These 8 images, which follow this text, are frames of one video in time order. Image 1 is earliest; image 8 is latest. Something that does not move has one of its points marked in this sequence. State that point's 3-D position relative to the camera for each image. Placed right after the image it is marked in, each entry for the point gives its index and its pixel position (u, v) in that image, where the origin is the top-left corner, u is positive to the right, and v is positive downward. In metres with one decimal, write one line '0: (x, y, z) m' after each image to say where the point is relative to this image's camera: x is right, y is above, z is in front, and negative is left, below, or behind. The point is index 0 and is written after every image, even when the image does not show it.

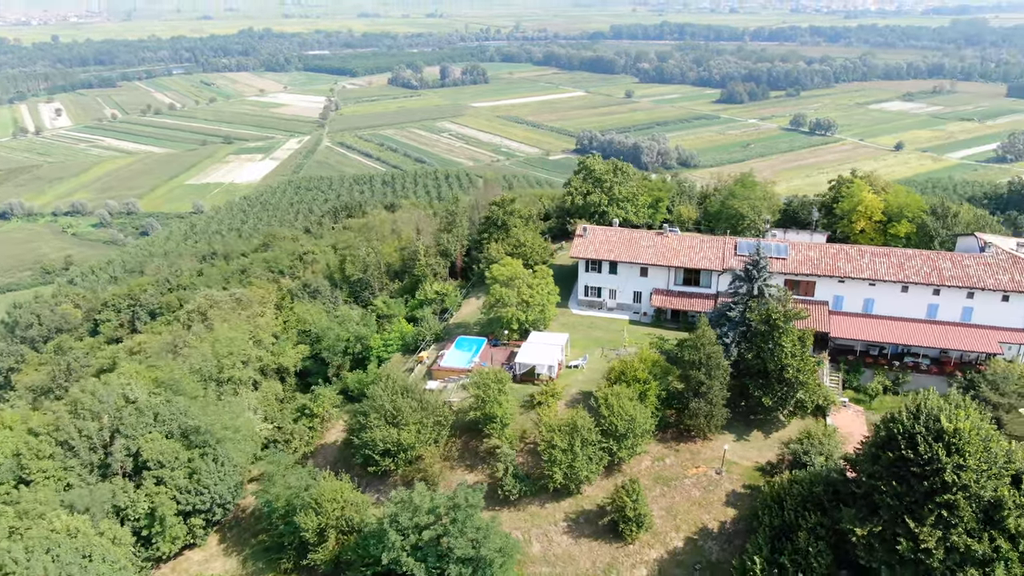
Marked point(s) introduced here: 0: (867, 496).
0: (+9.3, -5.3, +19.8) m
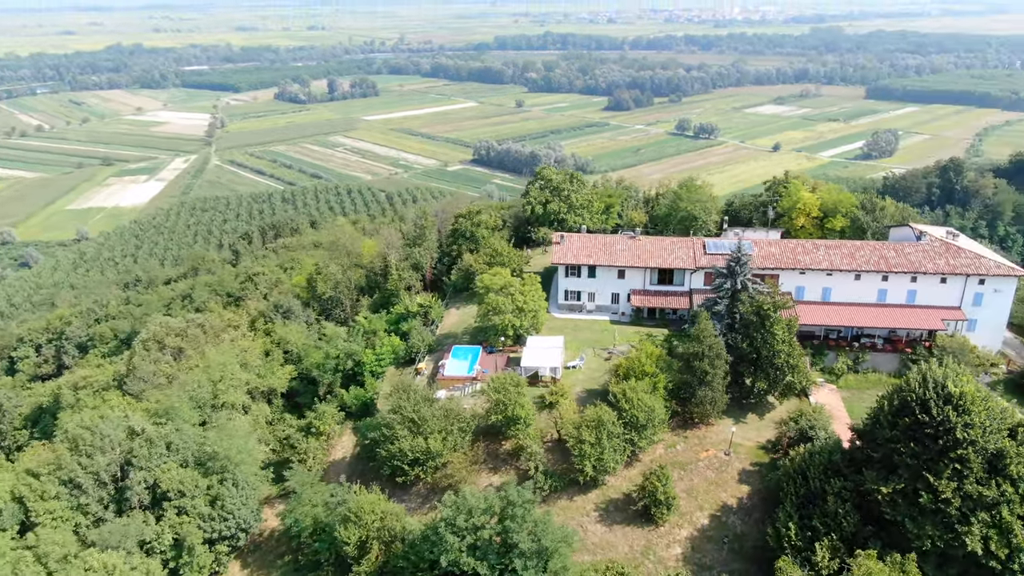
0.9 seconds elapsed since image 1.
0: (+10.9, -4.9, +22.4) m
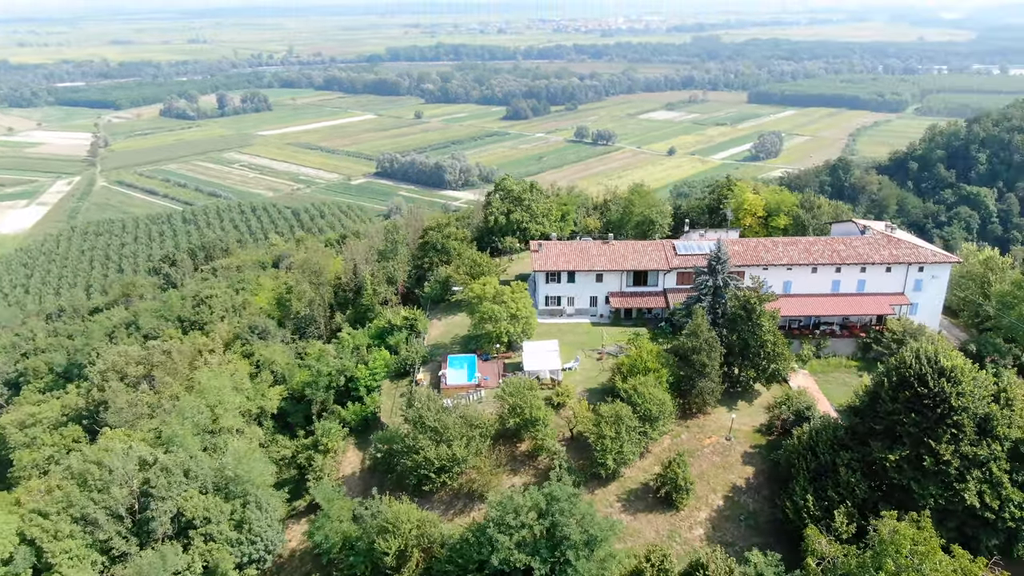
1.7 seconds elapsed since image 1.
0: (+12.1, -4.5, +25.0) m
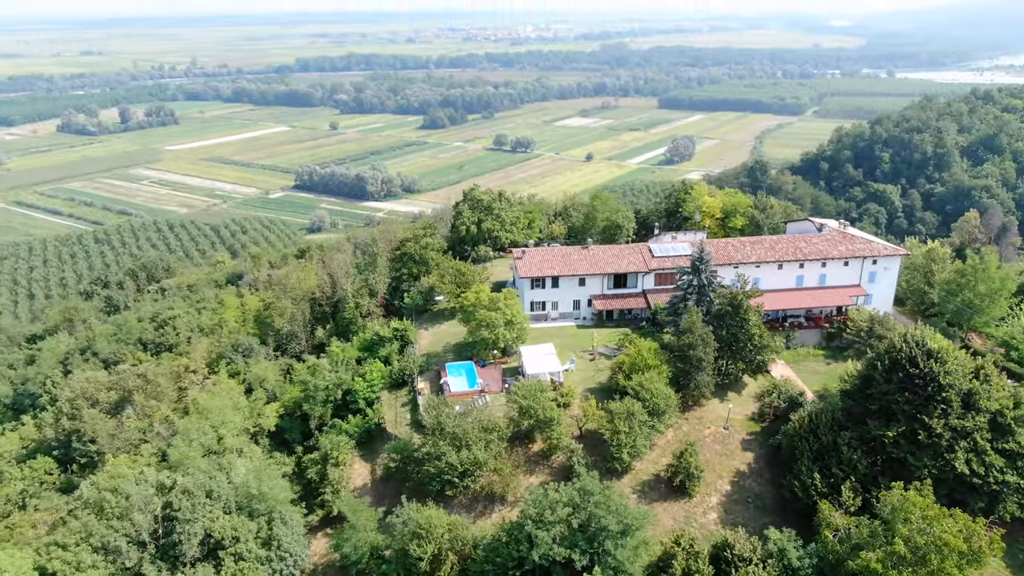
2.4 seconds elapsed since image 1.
0: (+13.0, -4.2, +27.3) m
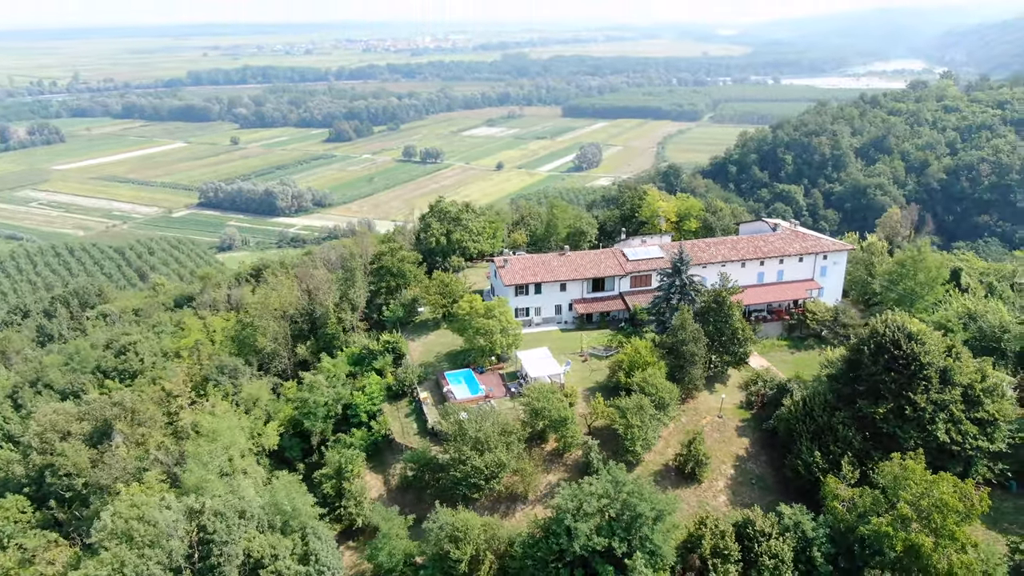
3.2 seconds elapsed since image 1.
0: (+13.8, -3.9, +30.1) m
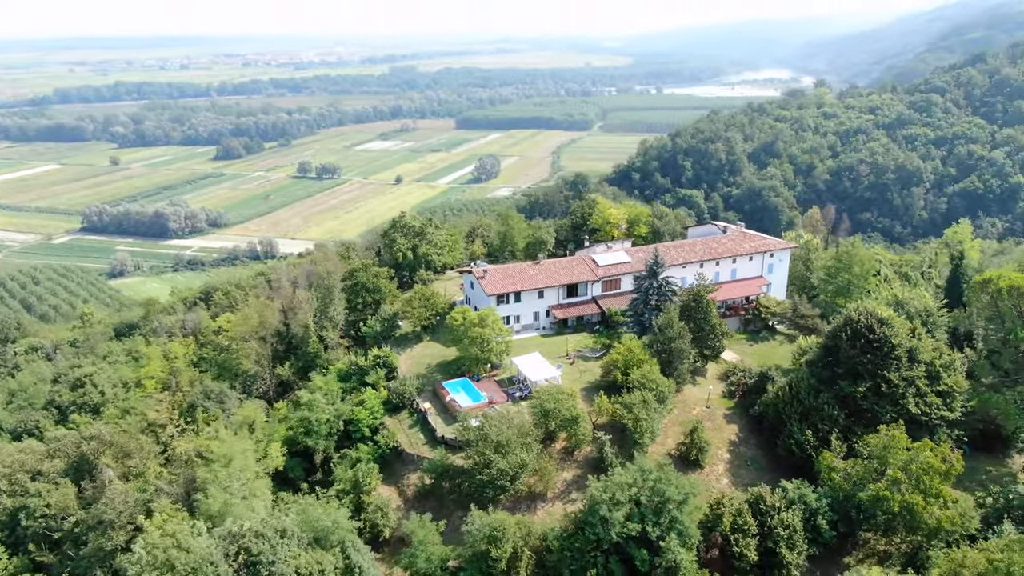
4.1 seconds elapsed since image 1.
0: (+14.4, -3.6, +33.4) m
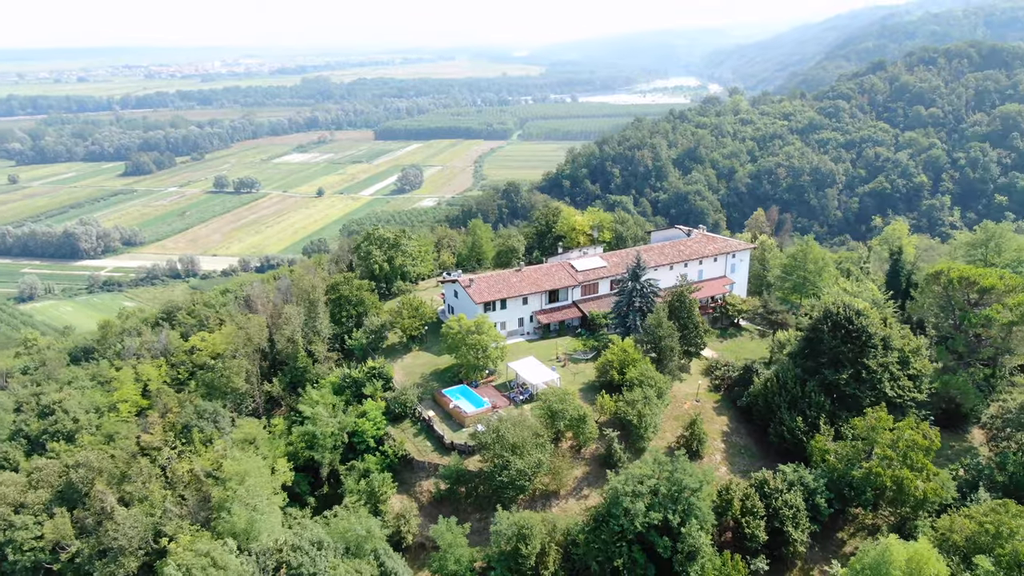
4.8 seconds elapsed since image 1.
0: (+14.6, -3.3, +36.0) m
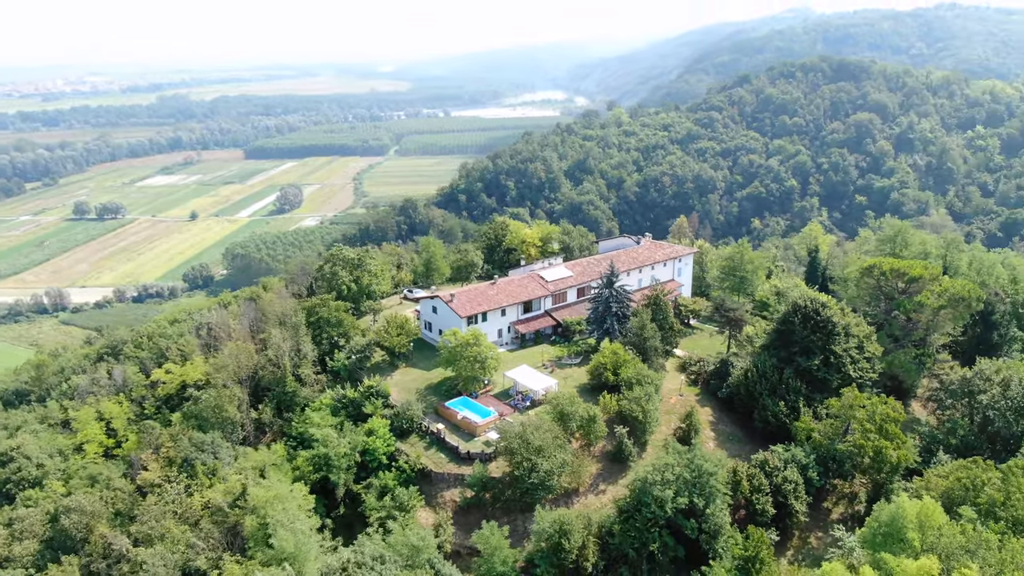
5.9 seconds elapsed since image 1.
0: (+14.7, -3.2, +40.1) m
